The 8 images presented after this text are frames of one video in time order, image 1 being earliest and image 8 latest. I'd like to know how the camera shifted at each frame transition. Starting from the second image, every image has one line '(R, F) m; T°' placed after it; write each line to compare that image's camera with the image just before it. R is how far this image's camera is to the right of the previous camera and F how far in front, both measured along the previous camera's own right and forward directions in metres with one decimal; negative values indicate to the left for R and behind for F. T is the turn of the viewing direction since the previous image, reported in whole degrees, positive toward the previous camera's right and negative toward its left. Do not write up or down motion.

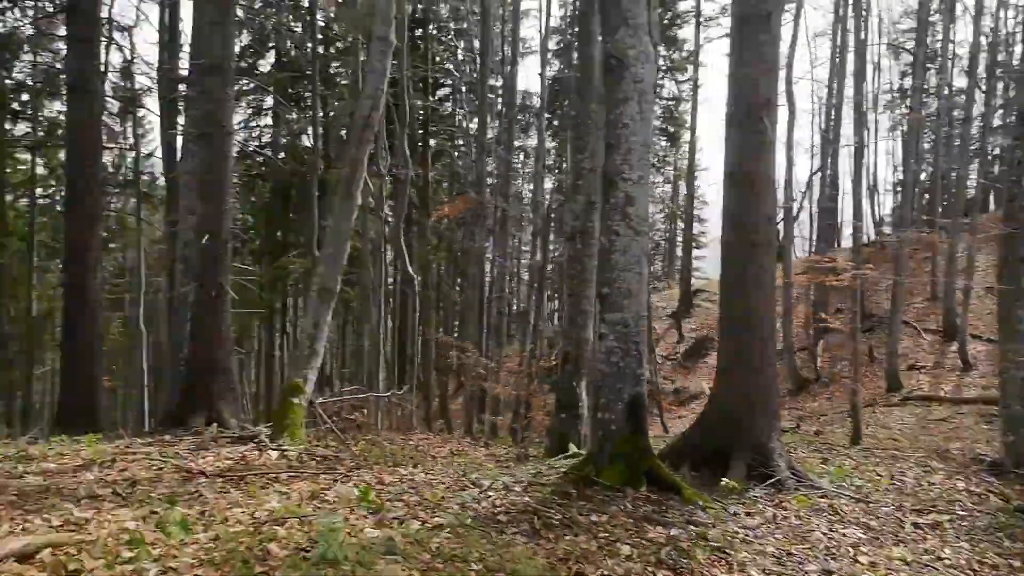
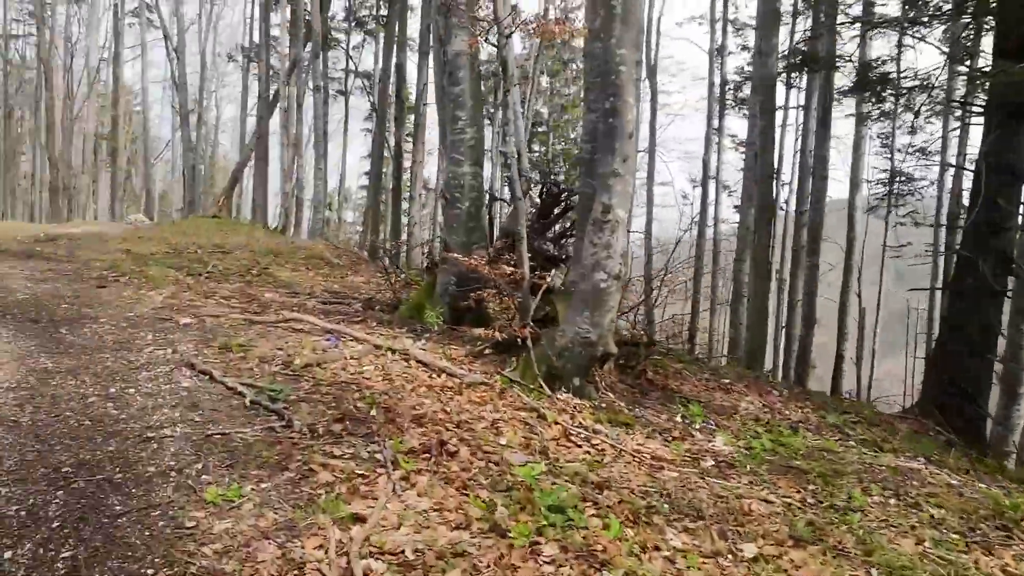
(-1.8, +1.1) m; -15°
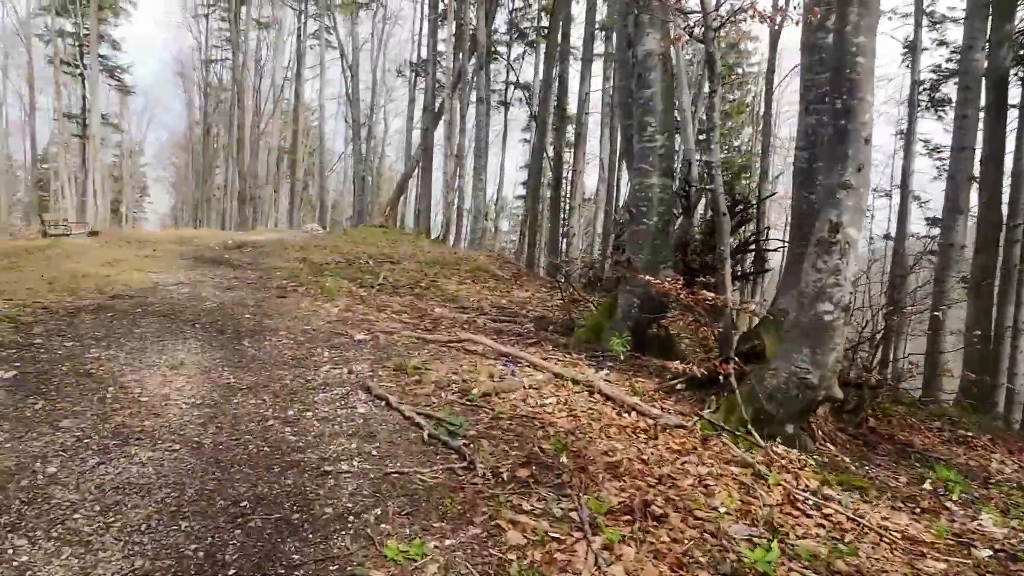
(-0.3, +0.4) m; -12°
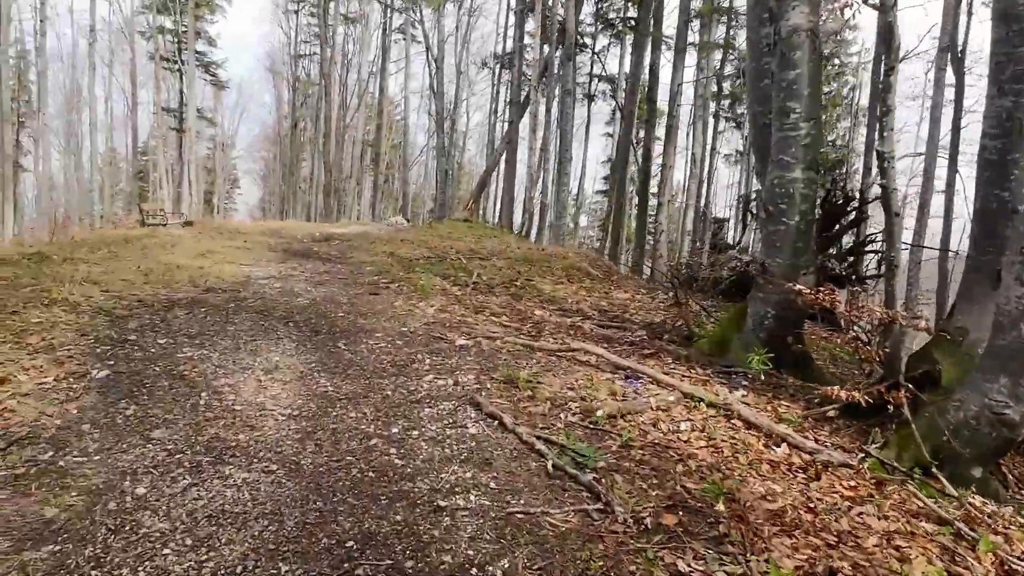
(-0.3, +0.5) m; -6°
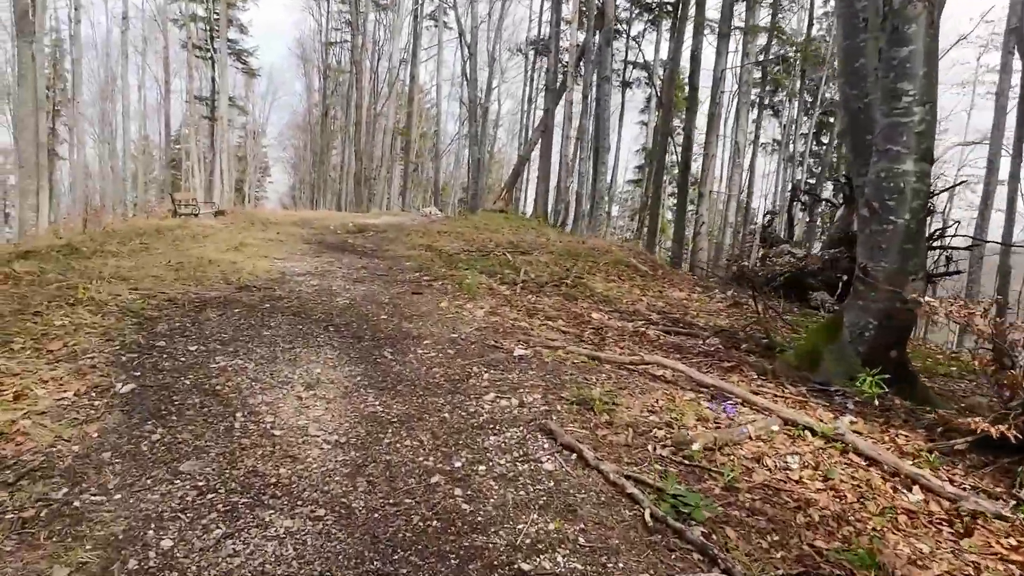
(-0.2, +0.5) m; -2°
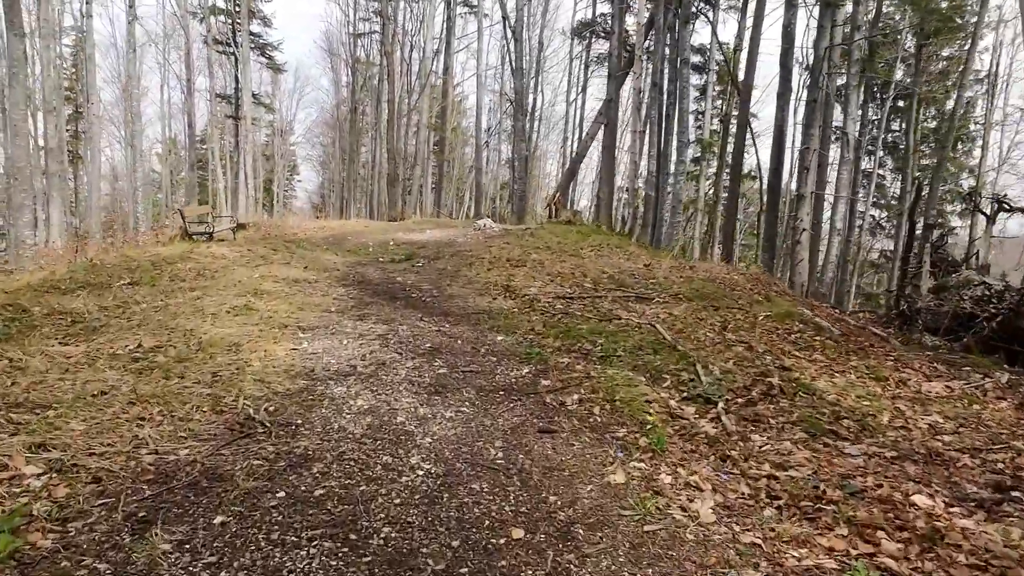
(-0.8, +2.7) m; -2°
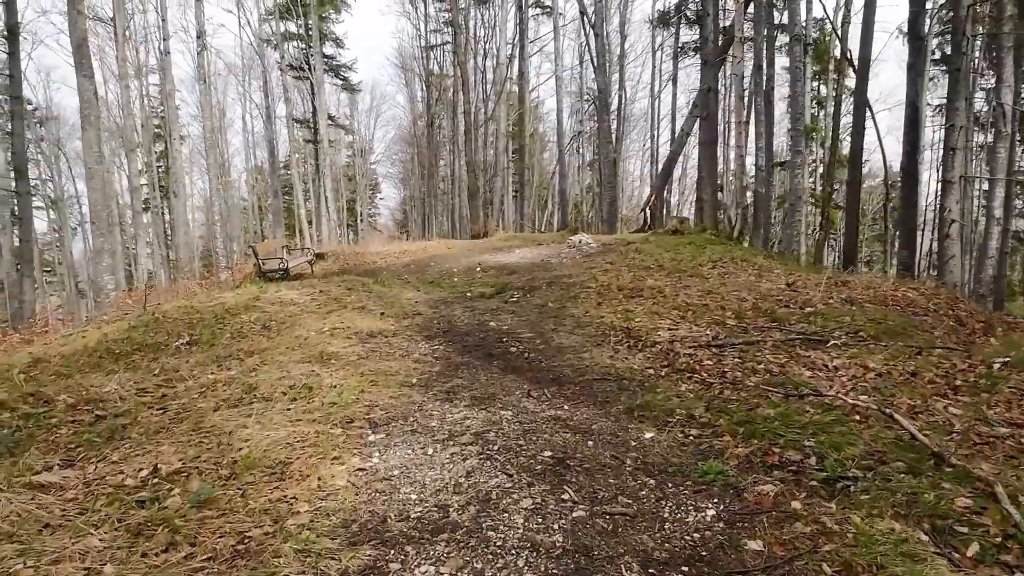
(-0.3, +1.5) m; -7°
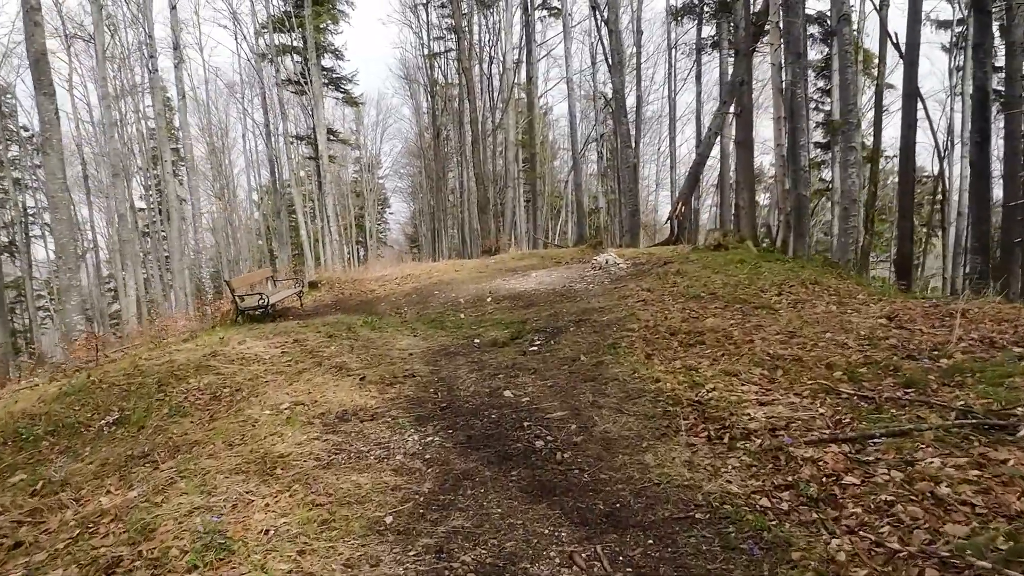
(0.0, +1.8) m; -1°
